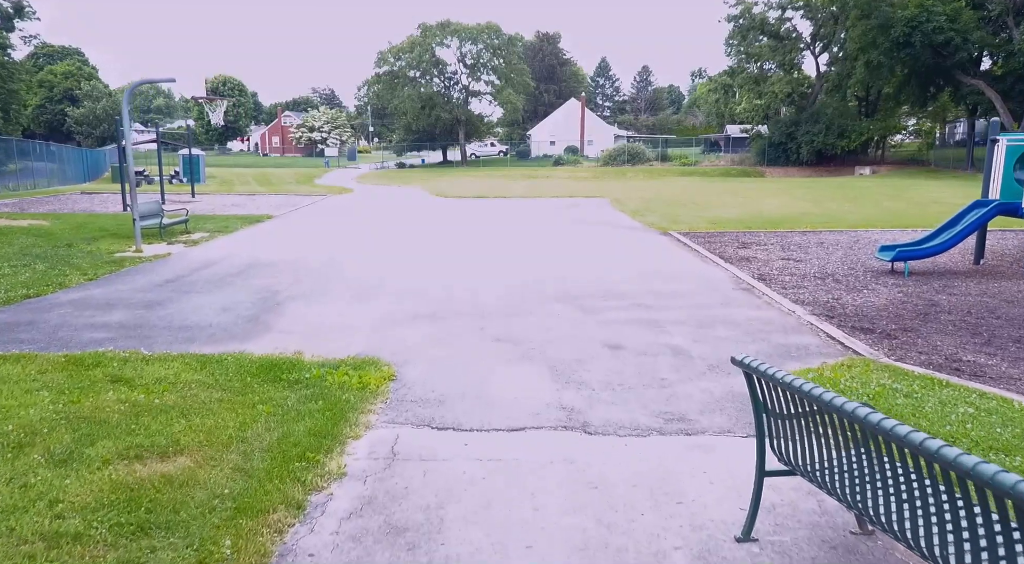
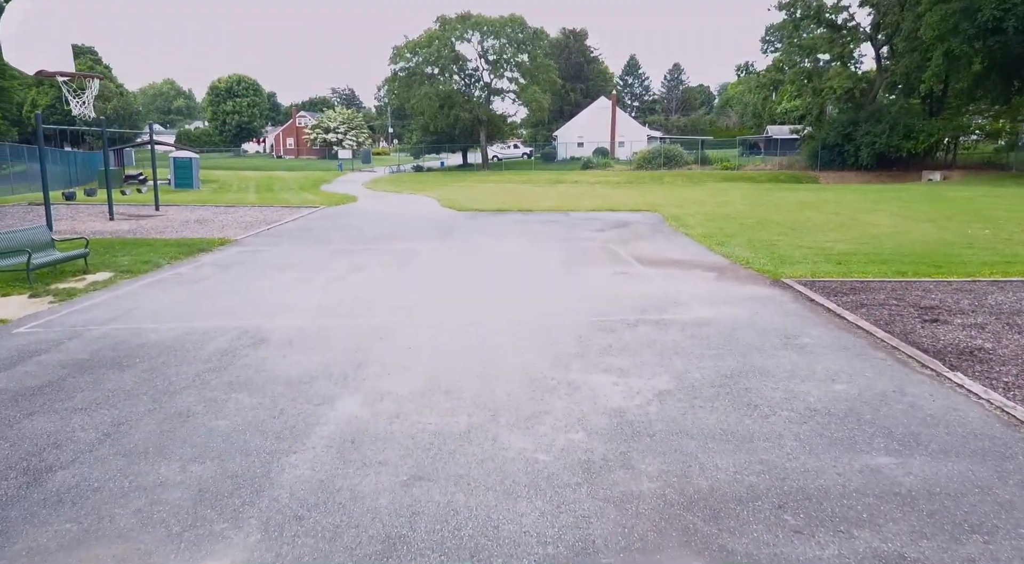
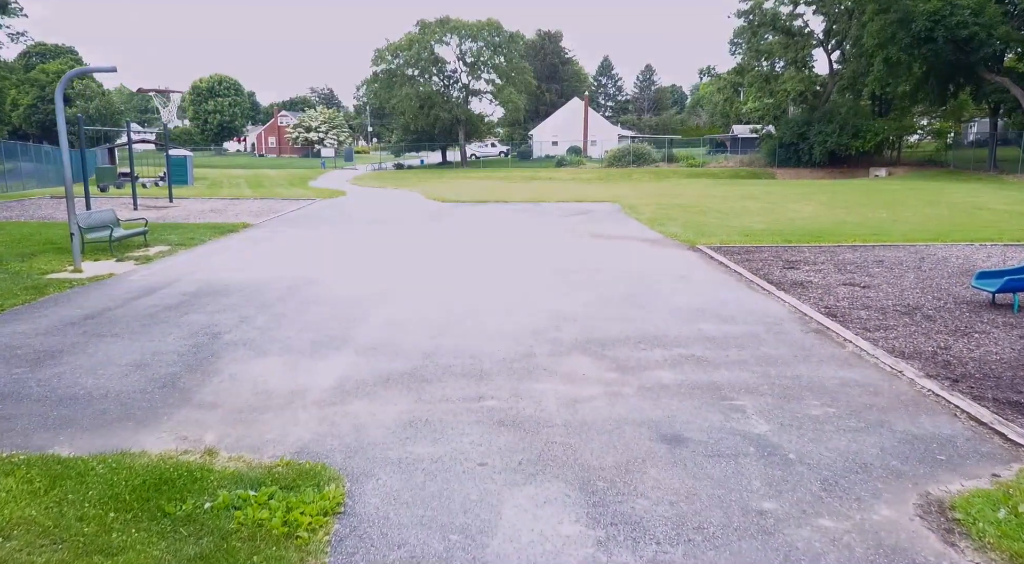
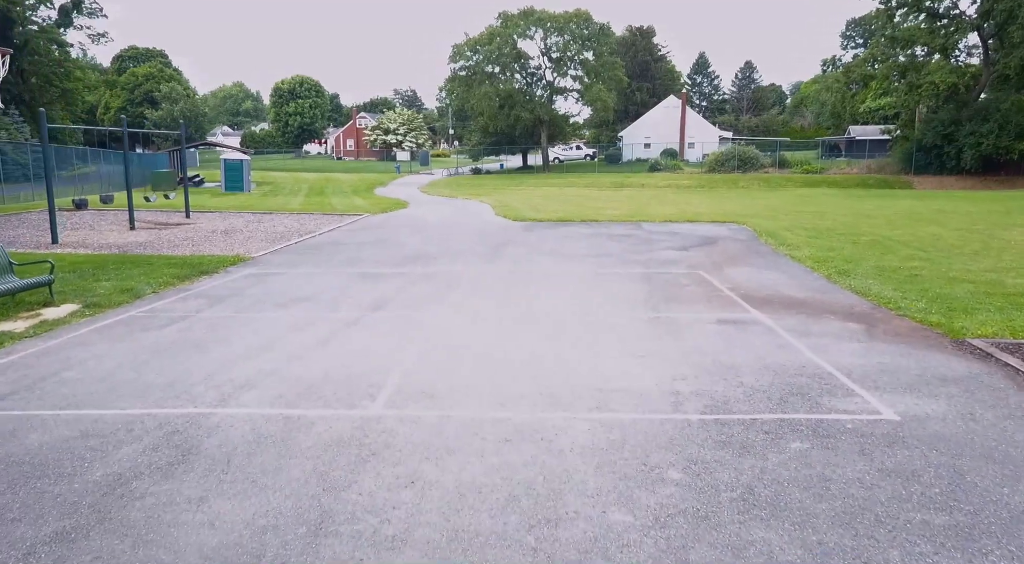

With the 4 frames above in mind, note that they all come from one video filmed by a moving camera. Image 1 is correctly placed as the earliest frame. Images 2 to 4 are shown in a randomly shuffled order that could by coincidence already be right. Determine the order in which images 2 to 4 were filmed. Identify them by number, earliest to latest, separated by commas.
3, 2, 4
